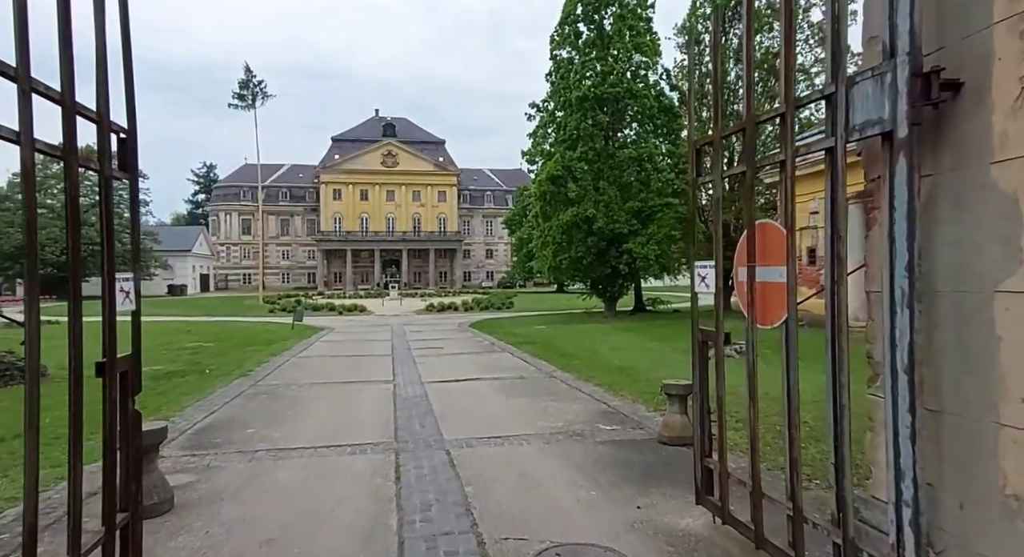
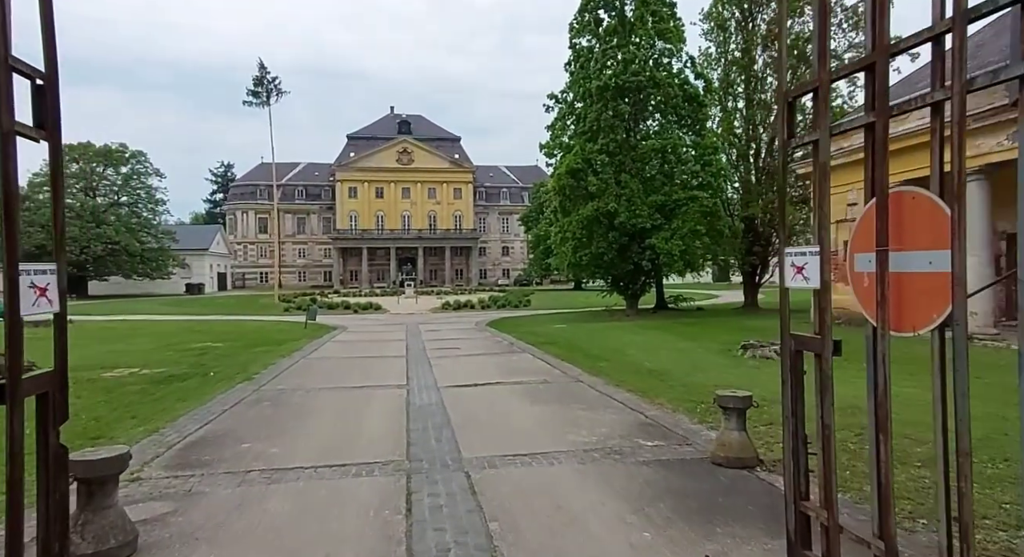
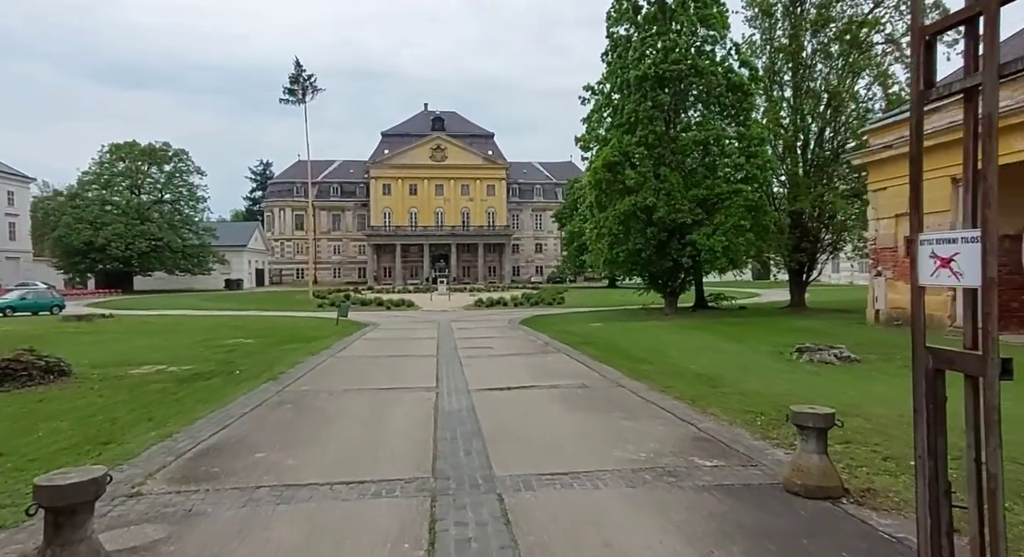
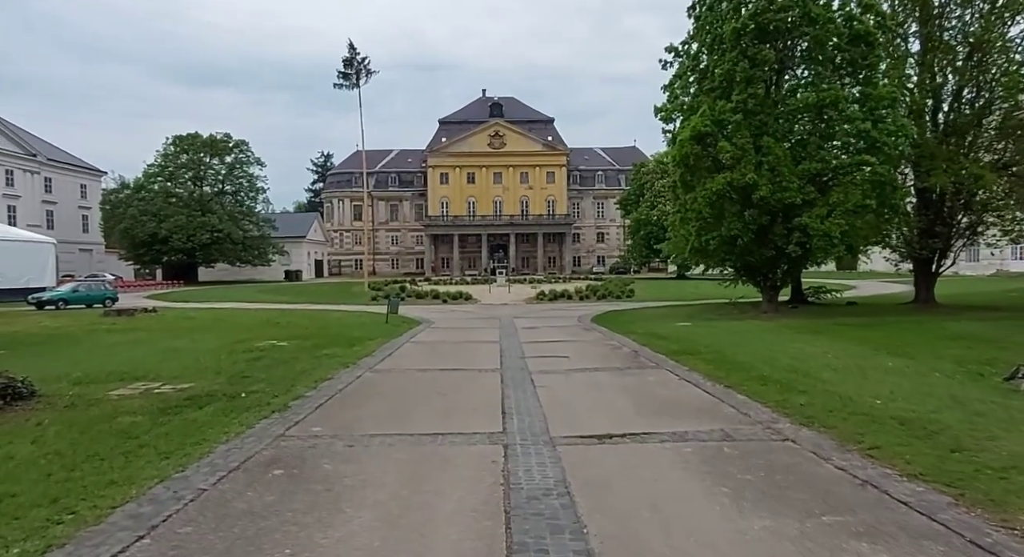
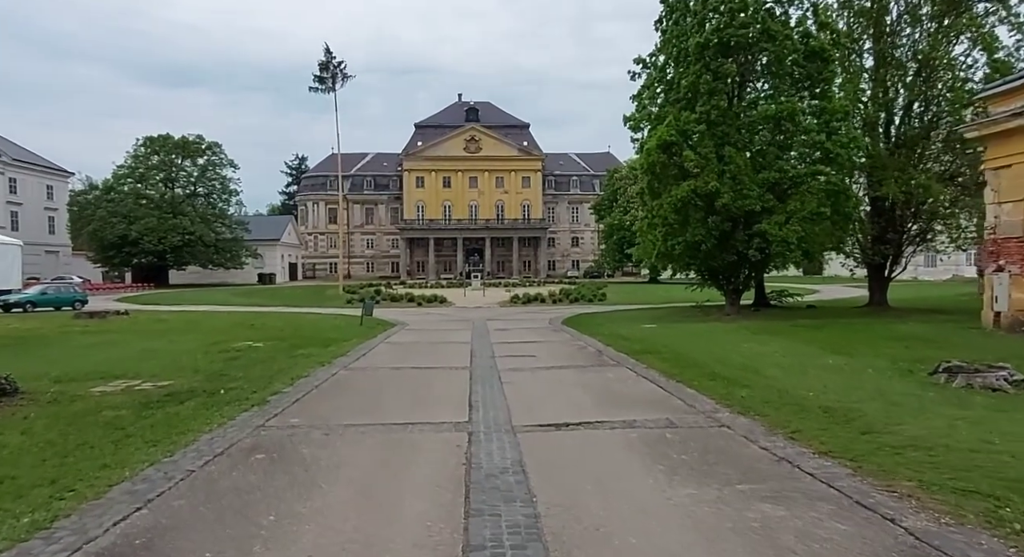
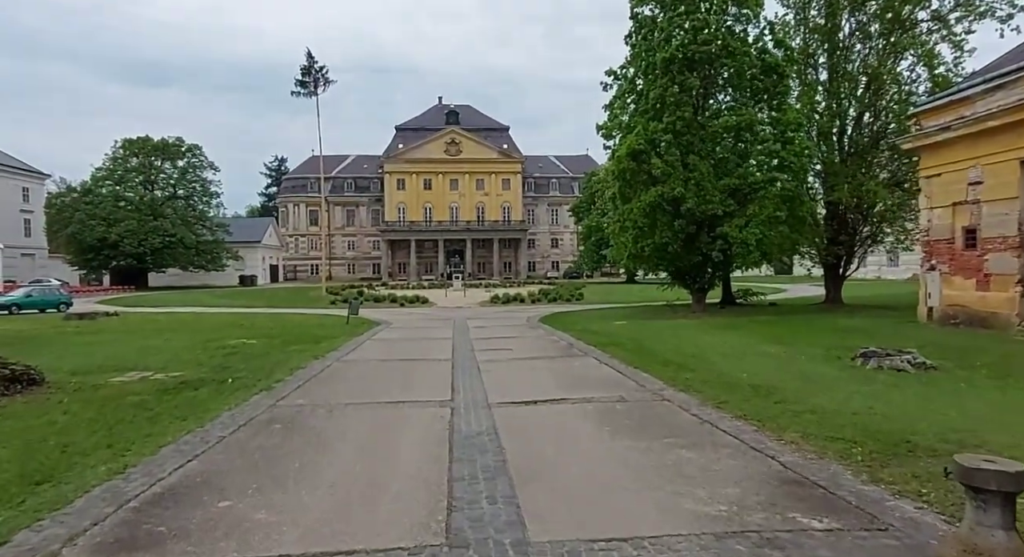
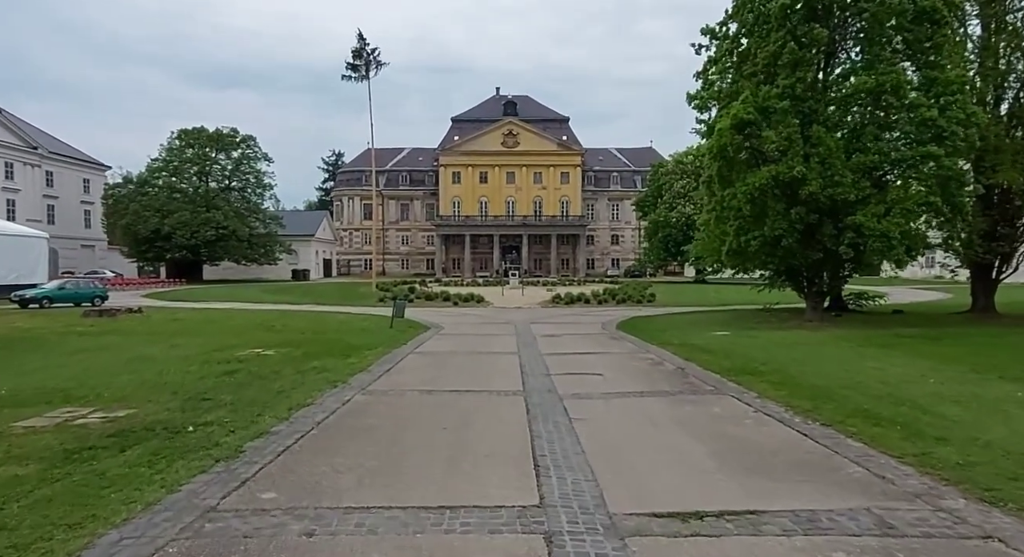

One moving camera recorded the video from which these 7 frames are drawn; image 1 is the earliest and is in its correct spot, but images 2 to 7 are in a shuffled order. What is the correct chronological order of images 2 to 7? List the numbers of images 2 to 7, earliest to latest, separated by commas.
2, 3, 6, 5, 4, 7
